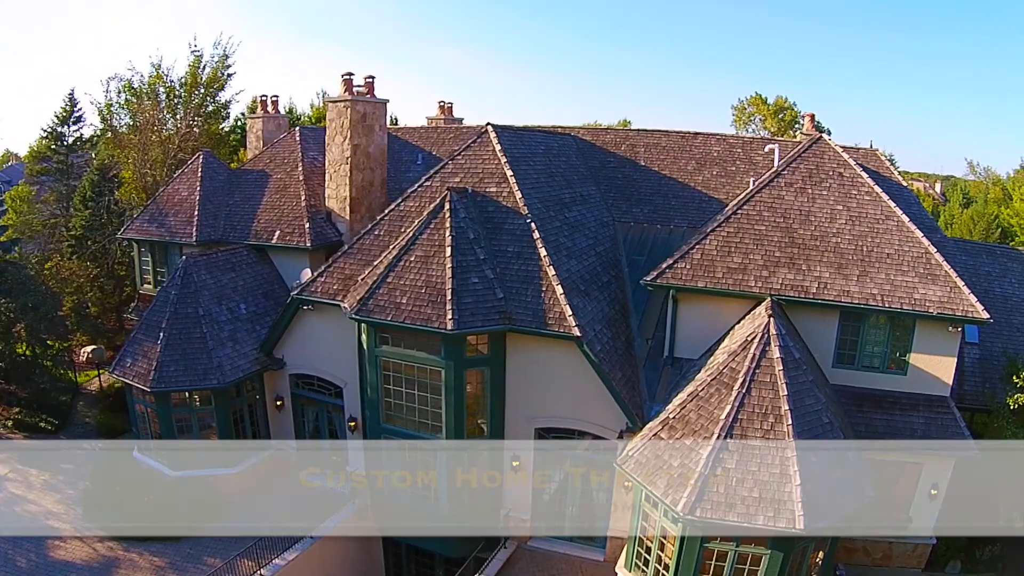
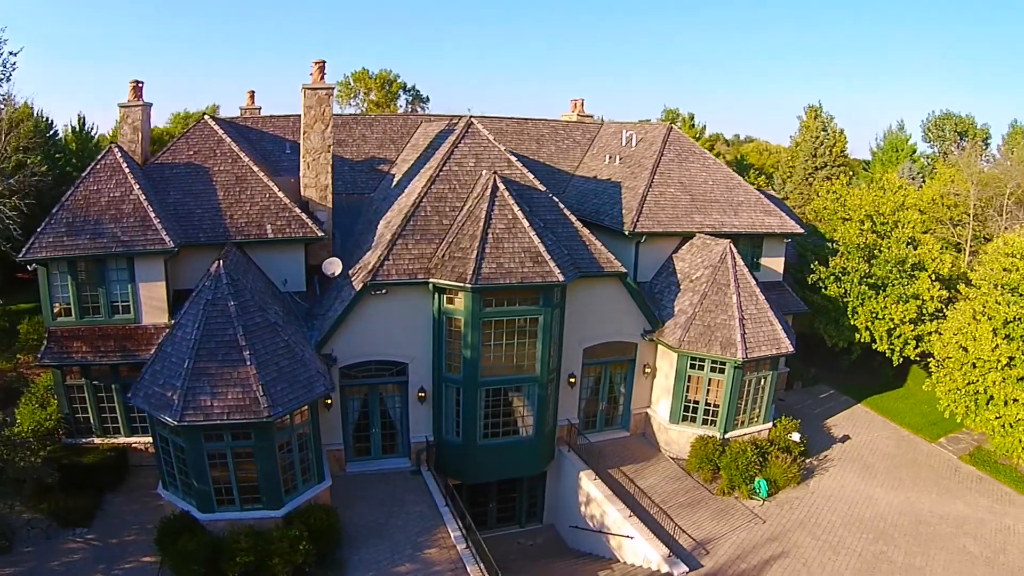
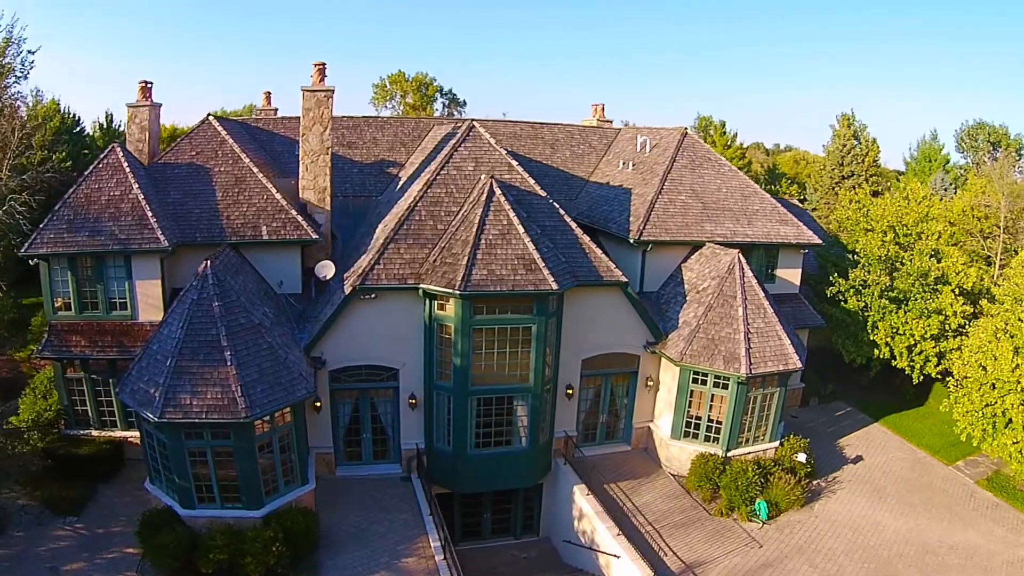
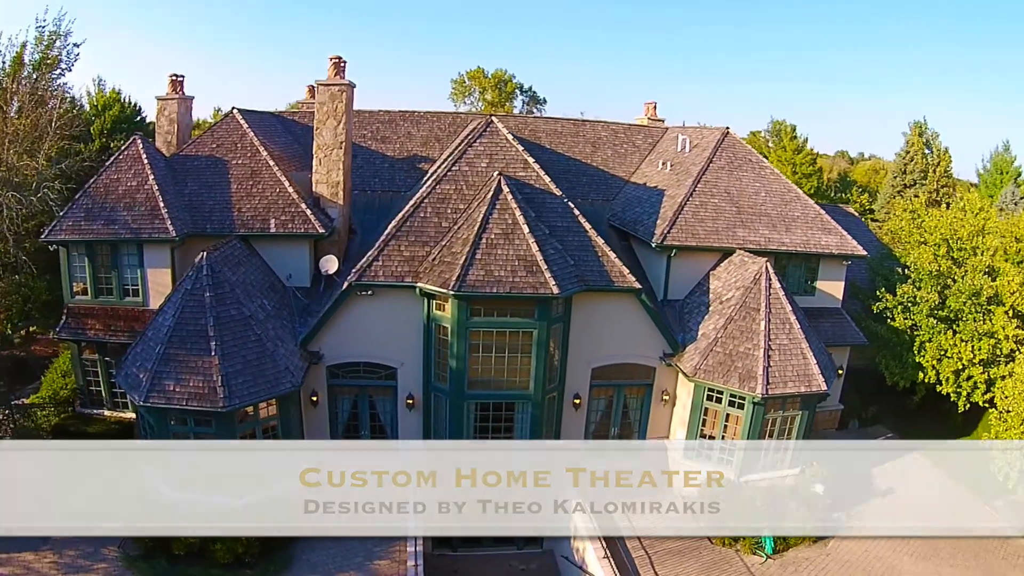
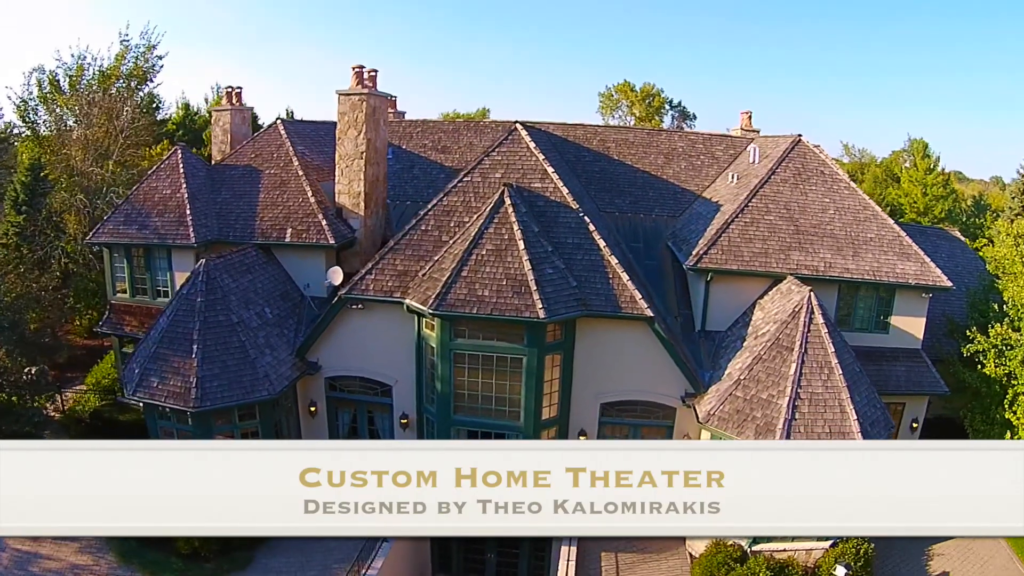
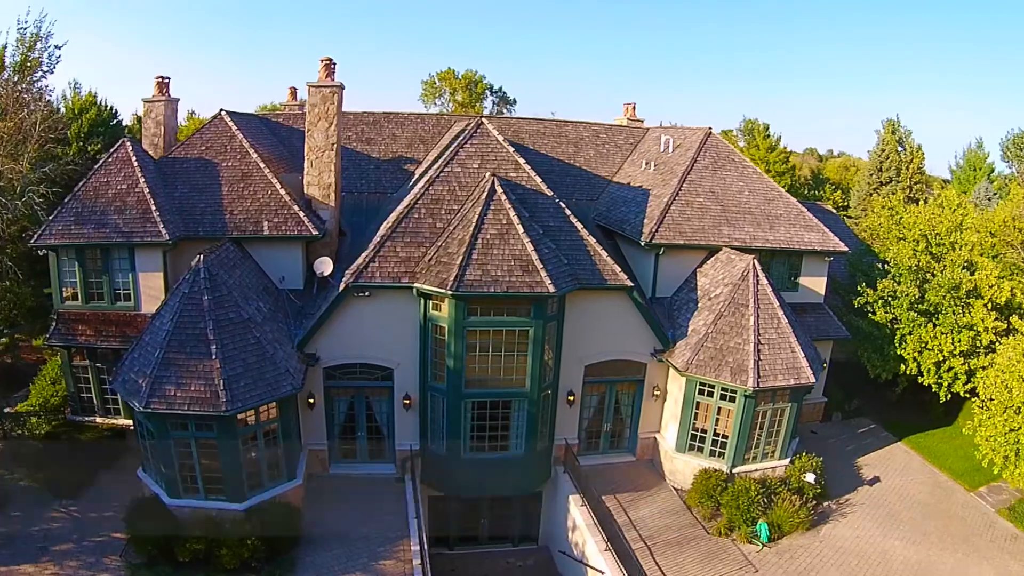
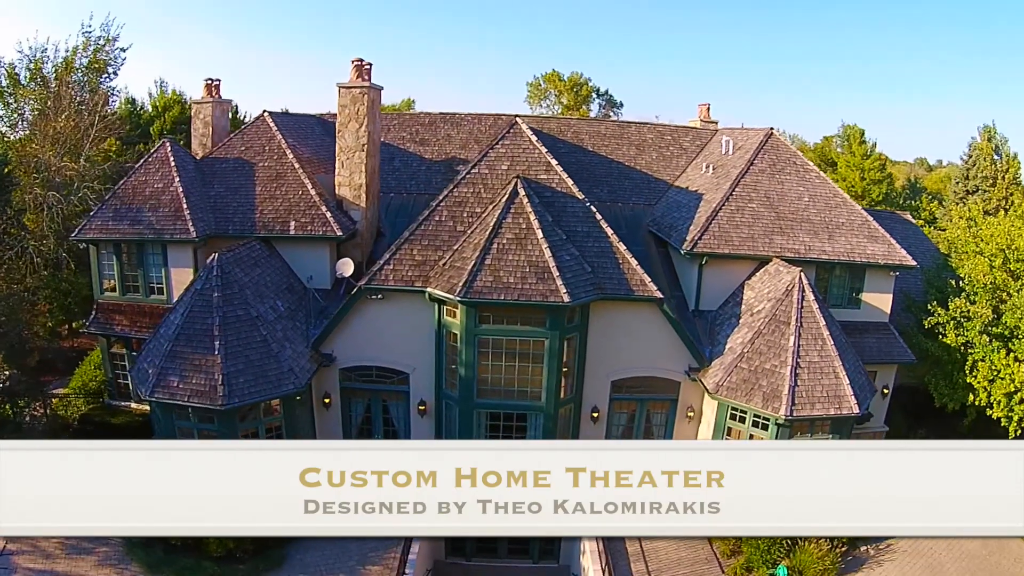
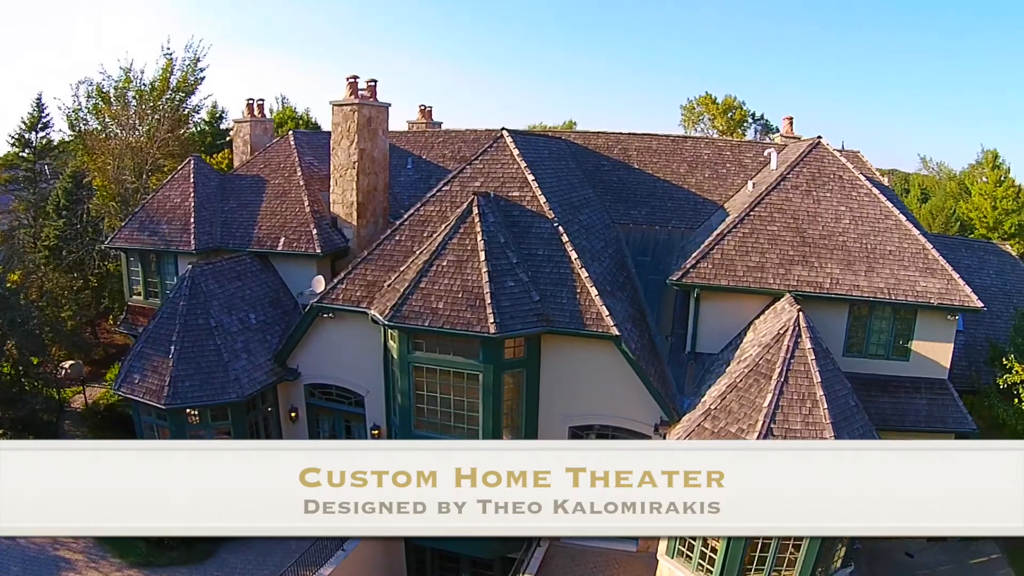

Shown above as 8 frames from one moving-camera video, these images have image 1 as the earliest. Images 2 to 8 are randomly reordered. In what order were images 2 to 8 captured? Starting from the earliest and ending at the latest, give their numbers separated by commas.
8, 5, 7, 4, 6, 3, 2
